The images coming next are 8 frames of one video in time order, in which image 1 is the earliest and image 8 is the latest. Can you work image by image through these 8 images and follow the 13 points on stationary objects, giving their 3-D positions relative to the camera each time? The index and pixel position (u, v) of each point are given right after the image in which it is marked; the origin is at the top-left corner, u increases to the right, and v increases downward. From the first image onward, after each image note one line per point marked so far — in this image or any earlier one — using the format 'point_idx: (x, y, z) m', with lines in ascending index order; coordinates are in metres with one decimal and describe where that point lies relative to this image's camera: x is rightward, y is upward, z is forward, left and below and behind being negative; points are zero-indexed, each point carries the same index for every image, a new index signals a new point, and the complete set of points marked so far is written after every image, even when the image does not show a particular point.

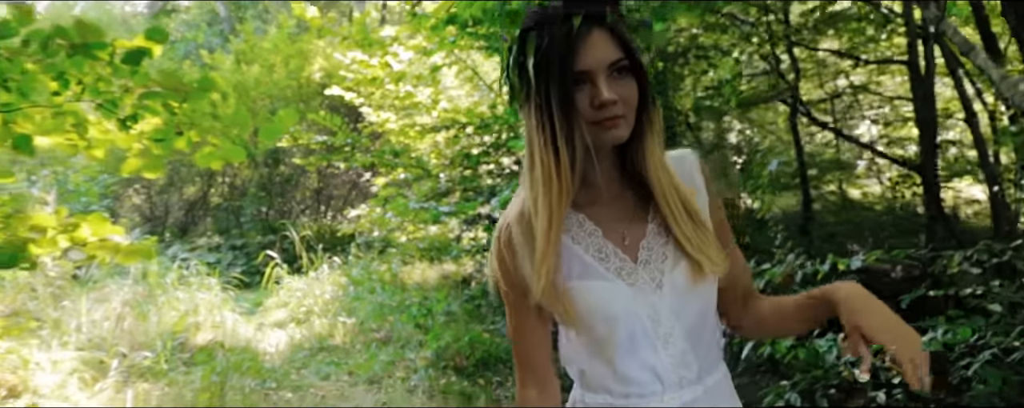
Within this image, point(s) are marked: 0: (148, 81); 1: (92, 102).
0: (-1.4, +0.5, +3.4) m
1: (-1.7, +0.4, +3.4) m
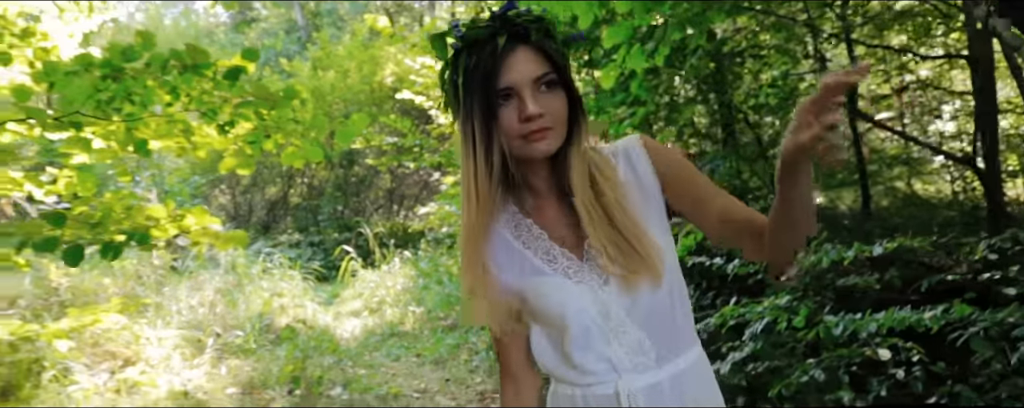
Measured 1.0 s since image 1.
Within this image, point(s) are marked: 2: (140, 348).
0: (-1.3, +0.5, +4.0) m
1: (-1.5, +0.4, +4.0) m
2: (-2.6, -1.0, +5.9) m
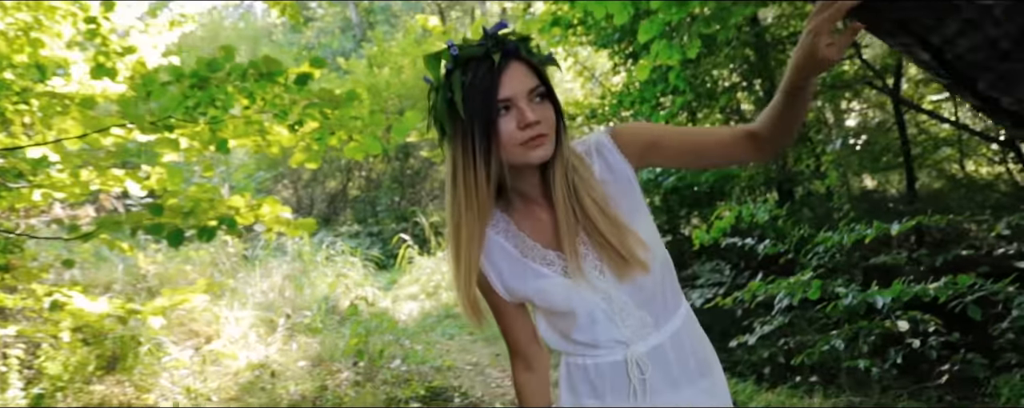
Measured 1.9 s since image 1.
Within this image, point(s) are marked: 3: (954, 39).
0: (-1.1, +0.6, +4.5) m
1: (-1.3, +0.5, +4.6) m
2: (-2.2, -0.9, +6.5) m
3: (+0.7, +0.3, +1.2) m
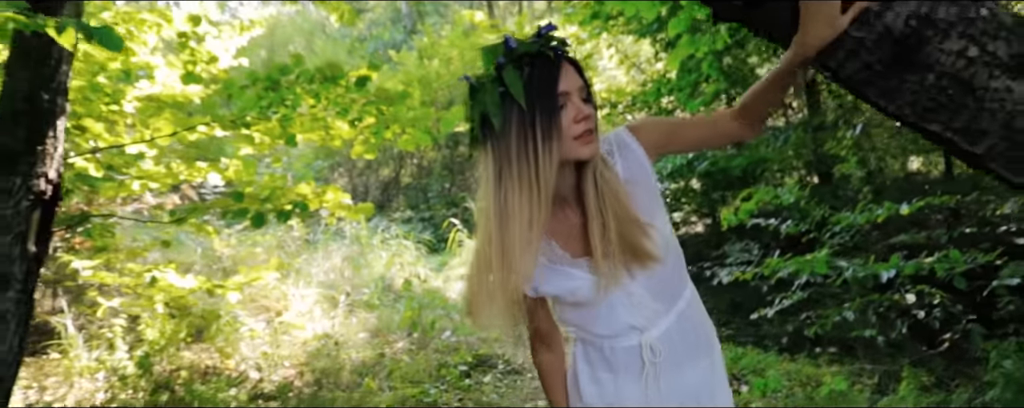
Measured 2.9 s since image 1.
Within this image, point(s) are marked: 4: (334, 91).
0: (-0.9, +0.7, +5.1) m
1: (-1.1, +0.6, +5.1) m
2: (-1.9, -0.8, +7.2) m
3: (+0.7, +0.3, +1.7) m
4: (-1.0, +0.7, +5.0) m
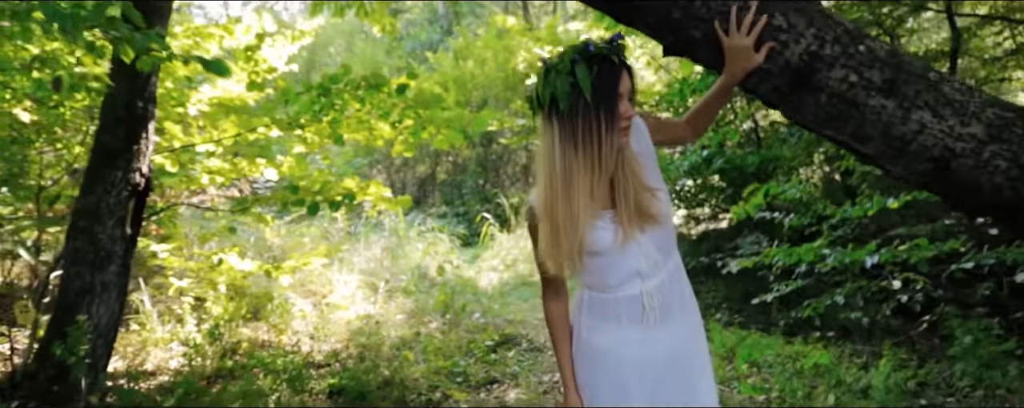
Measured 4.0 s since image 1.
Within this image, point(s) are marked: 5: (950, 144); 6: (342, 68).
0: (-0.7, +0.7, +5.7) m
1: (-0.9, +0.6, +5.8) m
2: (-1.7, -0.8, +7.9) m
3: (+0.7, +0.3, +2.3) m
4: (-0.9, +0.7, +5.6) m
5: (+1.2, +0.2, +2.5) m
6: (-1.1, +0.9, +5.4) m
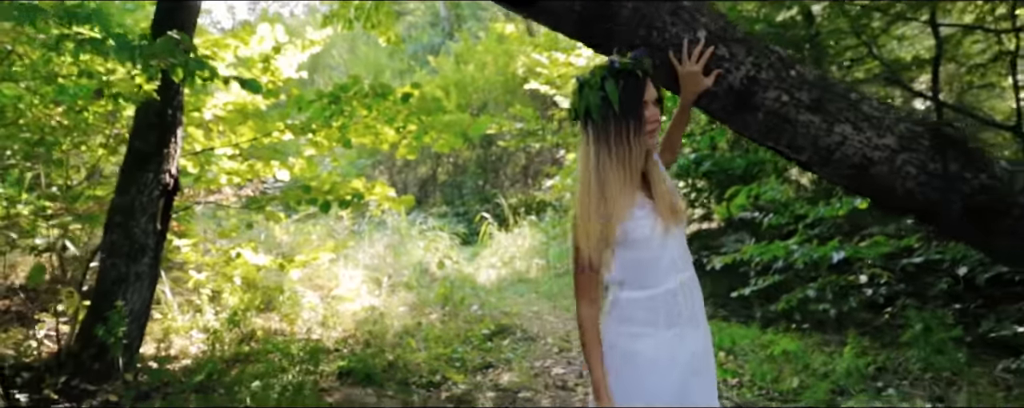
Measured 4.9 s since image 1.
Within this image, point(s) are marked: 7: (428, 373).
0: (-0.7, +0.7, +6.2) m
1: (-1.0, +0.6, +6.3) m
2: (-1.7, -0.8, +8.3) m
3: (+0.6, +0.3, +2.8) m
4: (-0.9, +0.7, +6.1) m
5: (+1.2, +0.2, +2.9) m
6: (-1.1, +0.9, +5.9) m
7: (-0.5, -1.1, +5.3) m
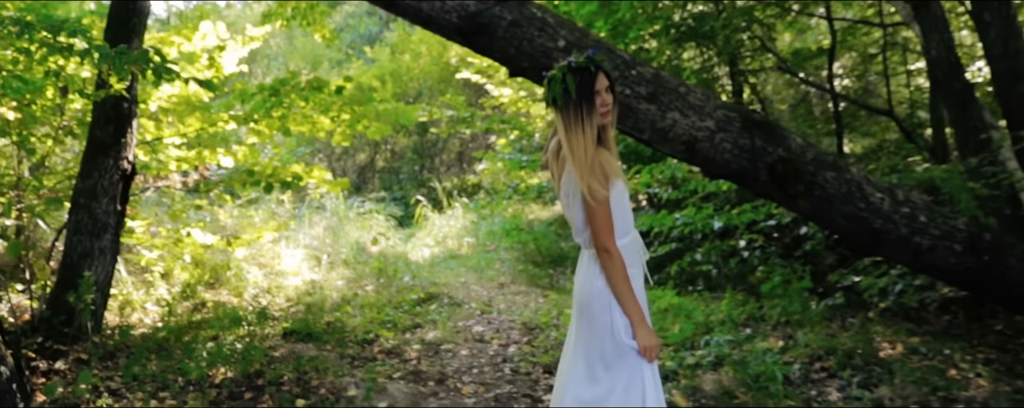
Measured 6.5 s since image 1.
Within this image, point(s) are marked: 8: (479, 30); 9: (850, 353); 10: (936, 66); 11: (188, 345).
0: (-1.4, +0.9, +6.9) m
1: (-1.6, +0.8, +6.9) m
2: (-2.4, -0.6, +9.0) m
3: (+0.2, +0.5, +3.6) m
4: (-1.6, +0.9, +6.8) m
5: (+0.8, +0.3, +3.8) m
6: (-1.7, +1.0, +6.5) m
7: (-1.1, -0.9, +6.0) m
8: (-0.2, +0.8, +4.0) m
9: (+2.0, -0.9, +5.0) m
10: (+3.0, +1.0, +6.0) m
11: (-2.0, -0.9, +5.3) m
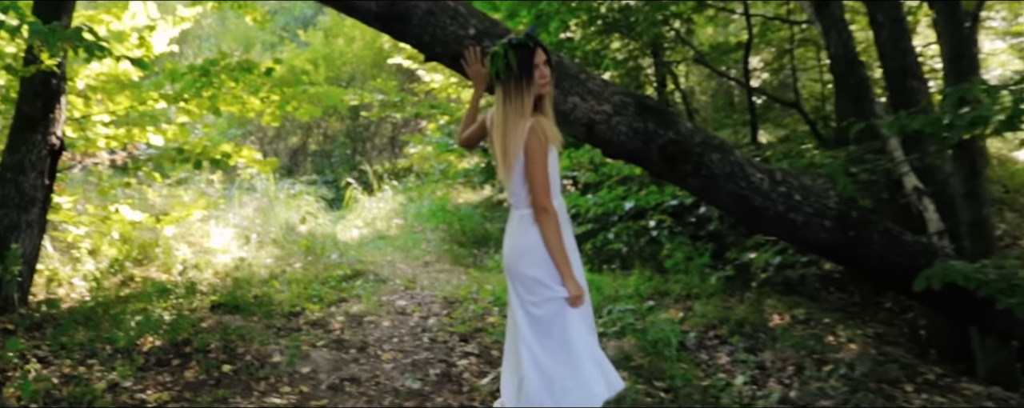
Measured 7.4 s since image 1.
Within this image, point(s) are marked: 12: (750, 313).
0: (-2.0, +1.0, +7.1) m
1: (-2.2, +1.0, +7.1) m
2: (-3.2, -0.4, +9.1) m
3: (-0.1, +0.6, +3.9) m
4: (-2.2, +1.0, +7.0) m
5: (+0.4, +0.4, +4.1) m
6: (-2.3, +1.2, +6.7) m
7: (-1.6, -0.7, +6.3) m
8: (-0.6, +0.9, +4.3) m
9: (+1.5, -0.8, +5.4) m
10: (+2.5, +1.1, +6.5) m
11: (-2.6, -0.7, +5.5) m
12: (+1.5, -0.7, +5.5) m
